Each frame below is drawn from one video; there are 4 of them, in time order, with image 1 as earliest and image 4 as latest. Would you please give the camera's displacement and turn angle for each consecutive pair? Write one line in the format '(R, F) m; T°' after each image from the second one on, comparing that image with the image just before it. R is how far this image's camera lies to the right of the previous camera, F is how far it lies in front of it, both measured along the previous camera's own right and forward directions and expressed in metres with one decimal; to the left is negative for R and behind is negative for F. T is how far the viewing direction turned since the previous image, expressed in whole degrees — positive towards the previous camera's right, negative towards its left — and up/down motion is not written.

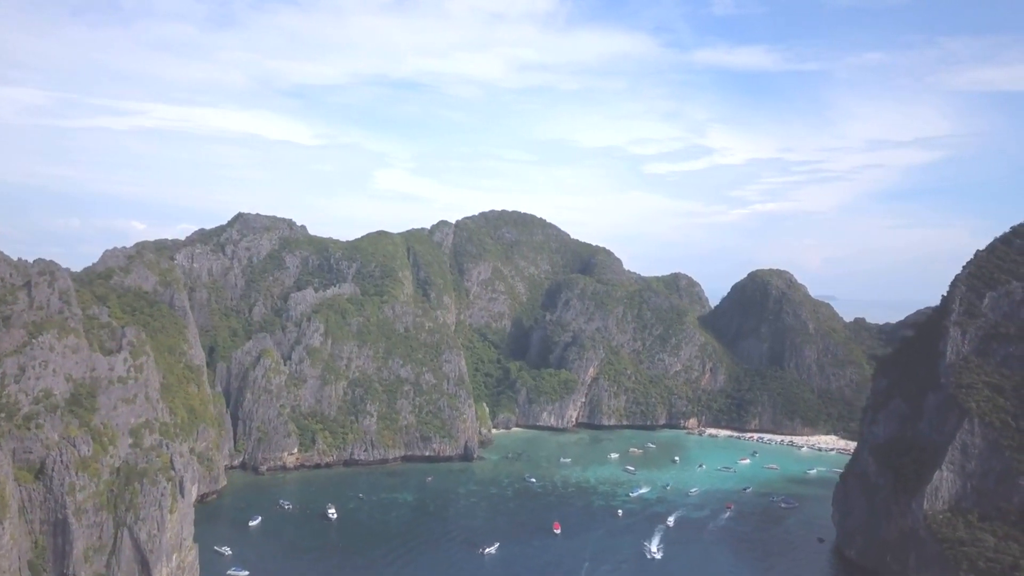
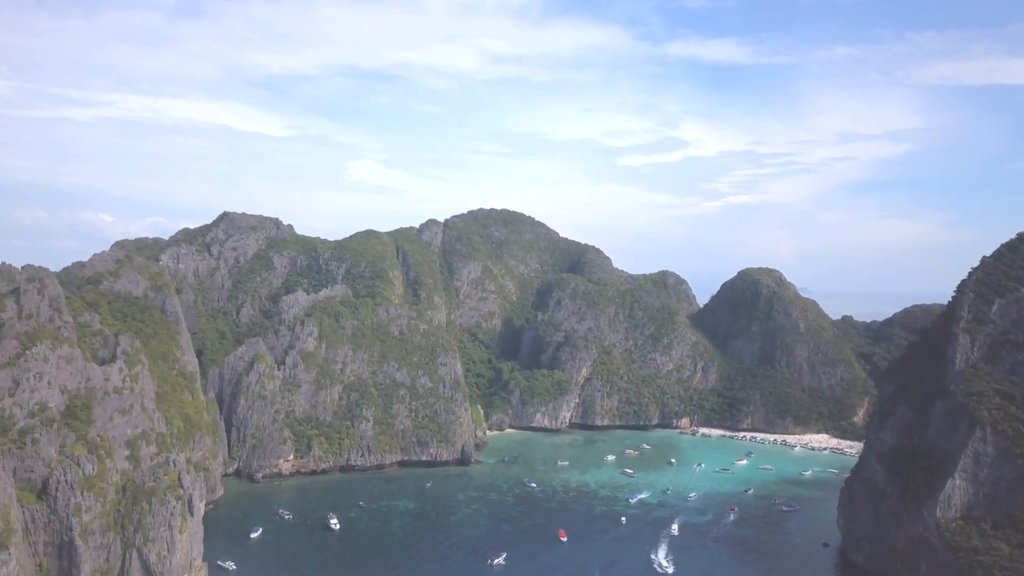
(-2.0, +0.7) m; +2°
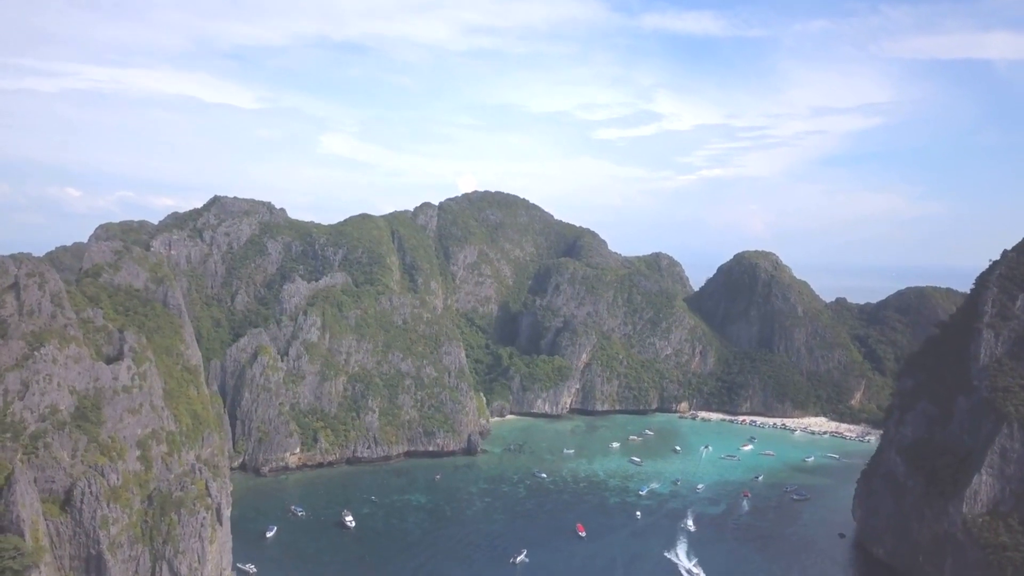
(-2.8, +0.9) m; +2°
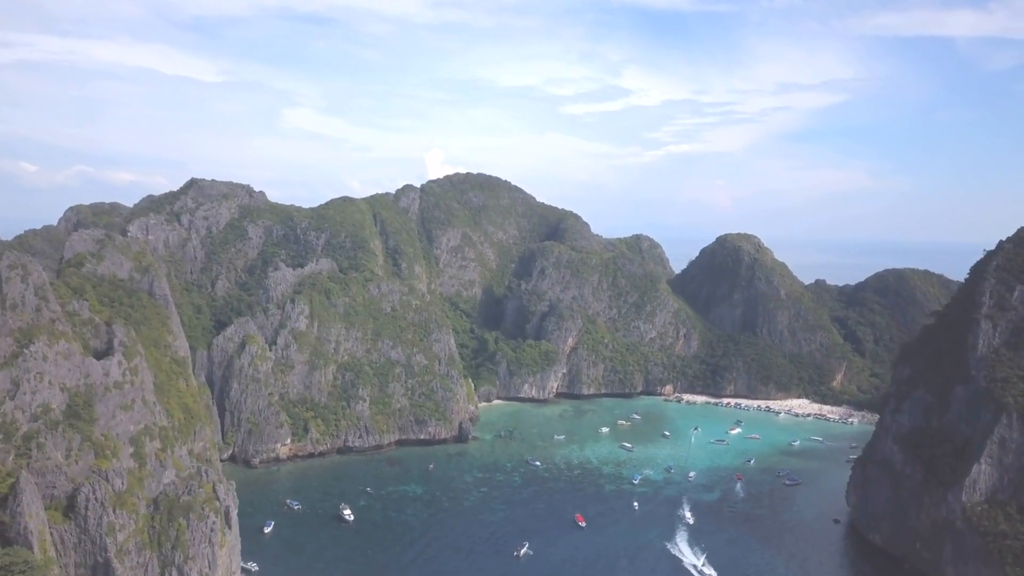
(-2.1, +0.6) m; +2°
